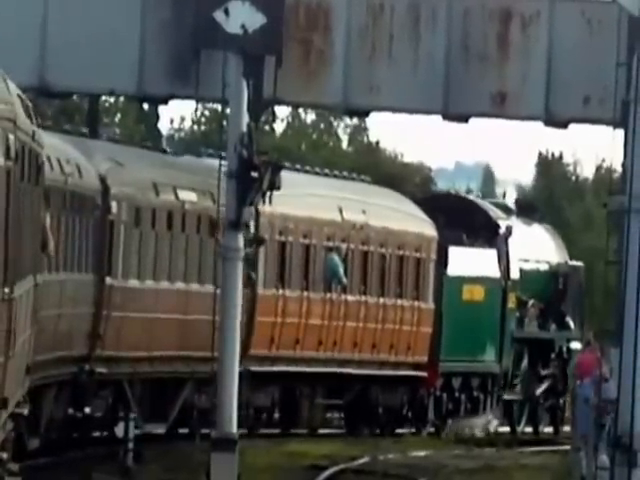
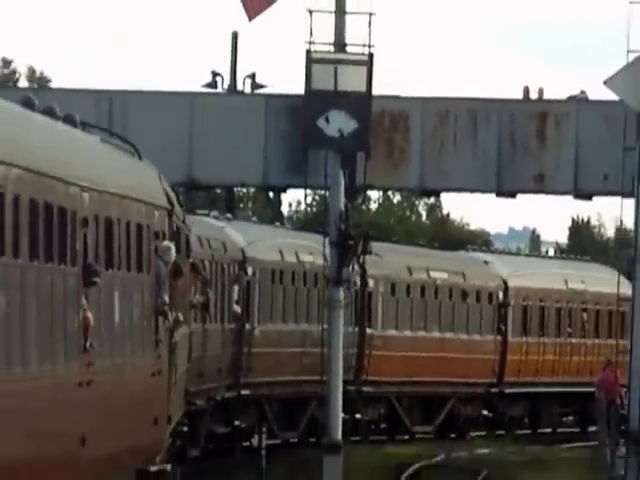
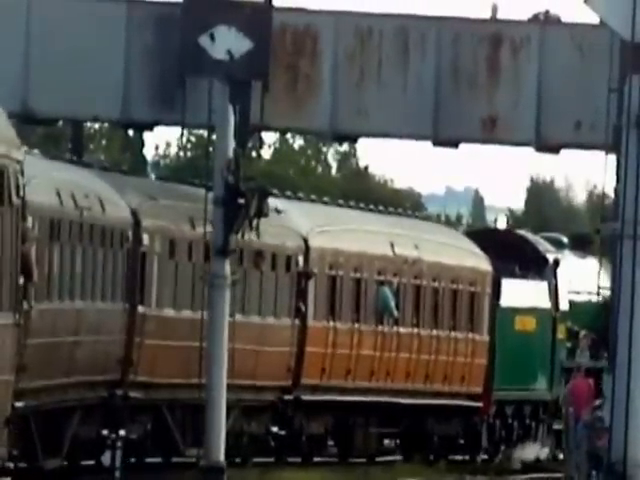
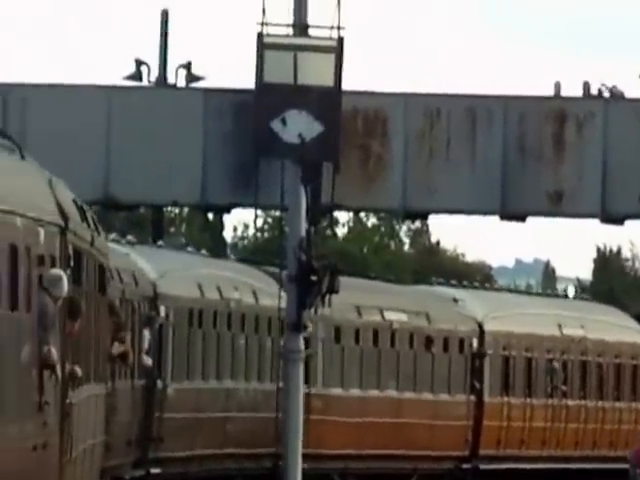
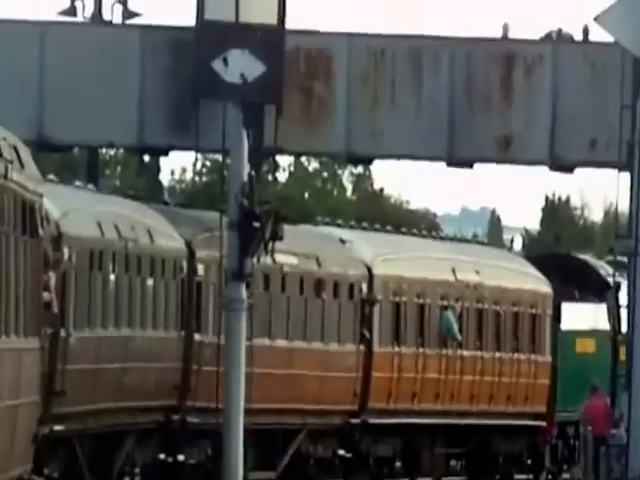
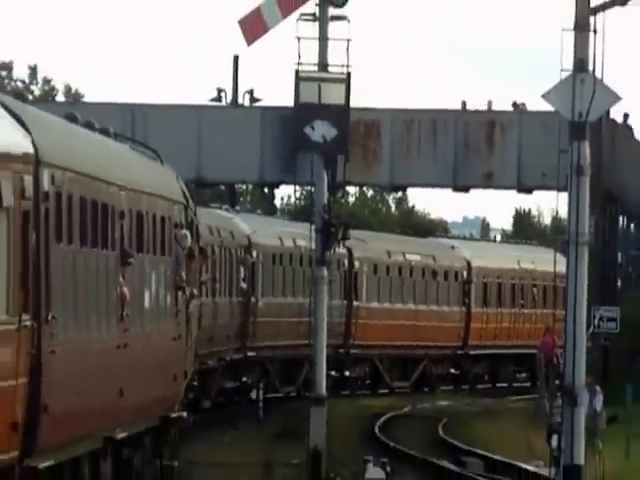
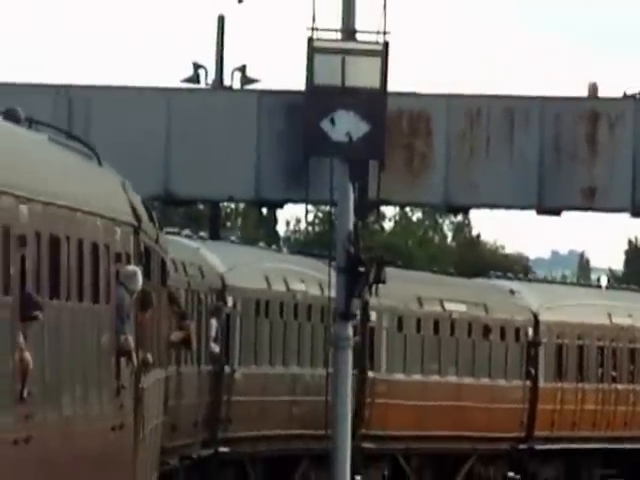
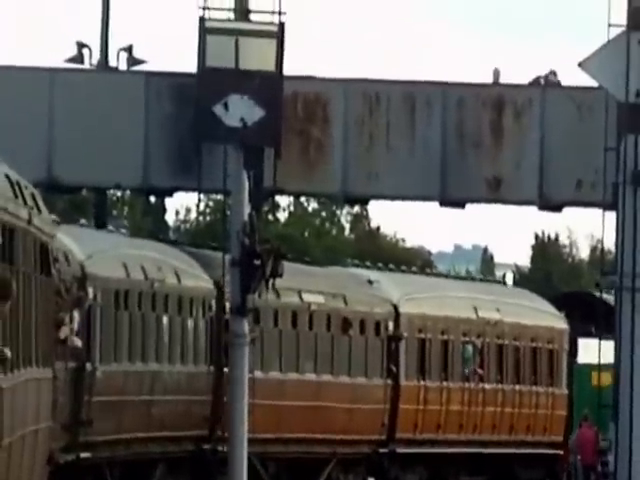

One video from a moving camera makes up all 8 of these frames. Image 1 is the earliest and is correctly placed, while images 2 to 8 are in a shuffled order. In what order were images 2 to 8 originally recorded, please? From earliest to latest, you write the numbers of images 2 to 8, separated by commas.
3, 5, 8, 4, 7, 2, 6
